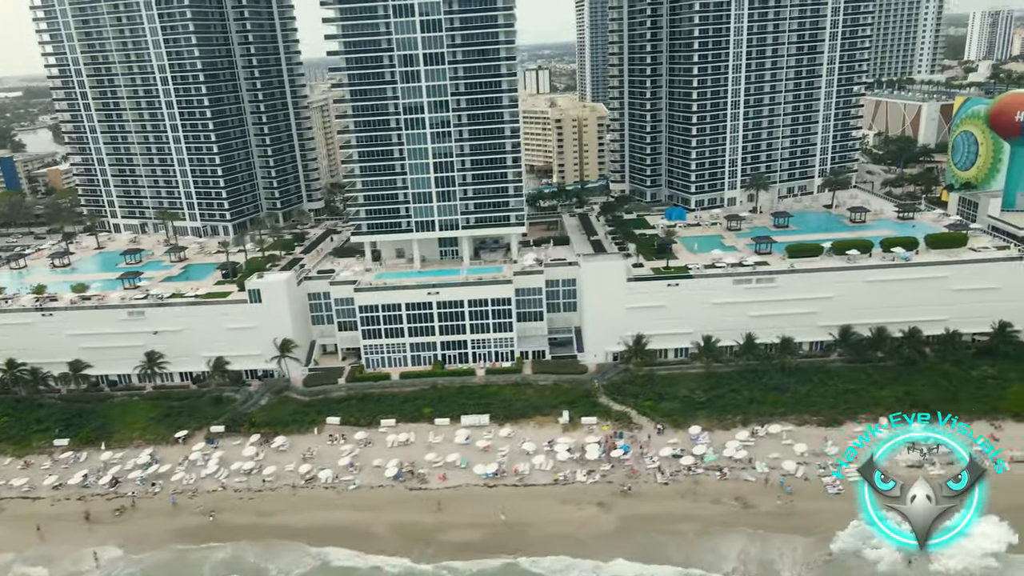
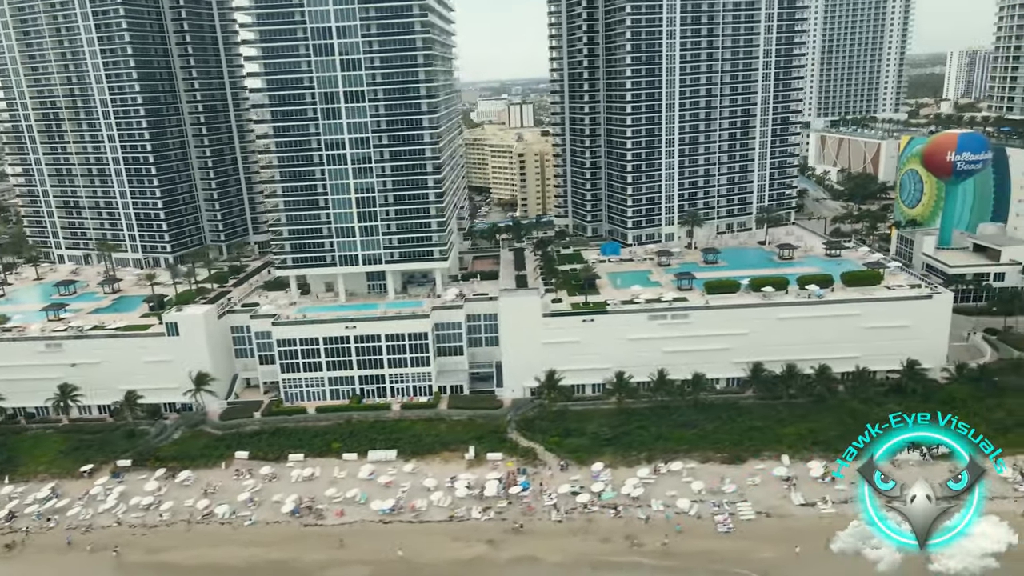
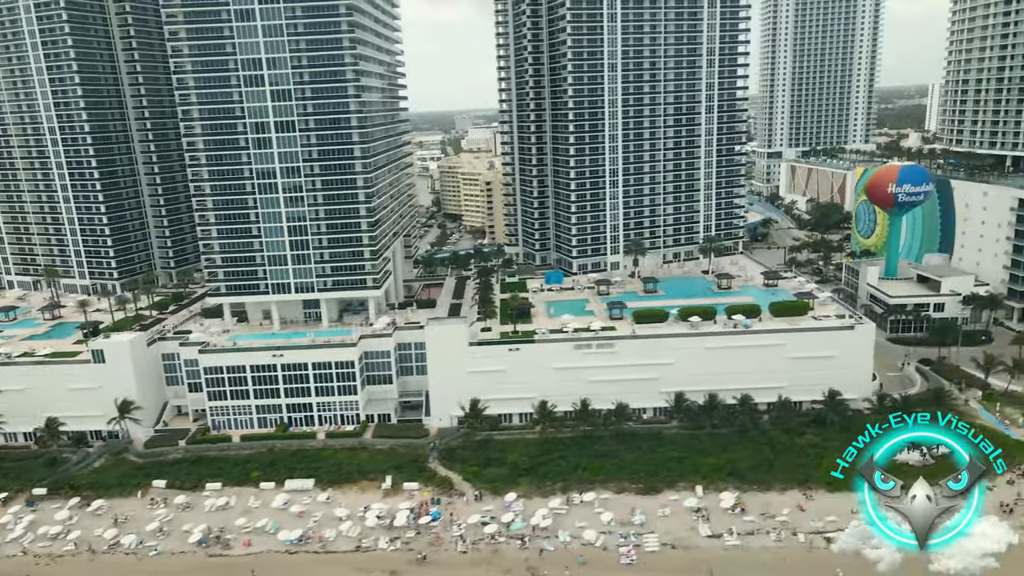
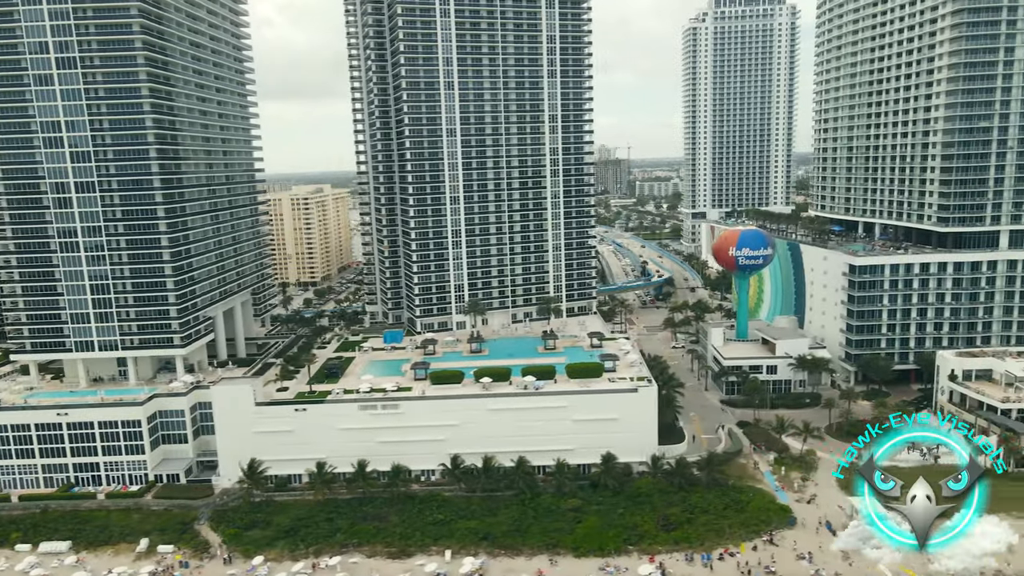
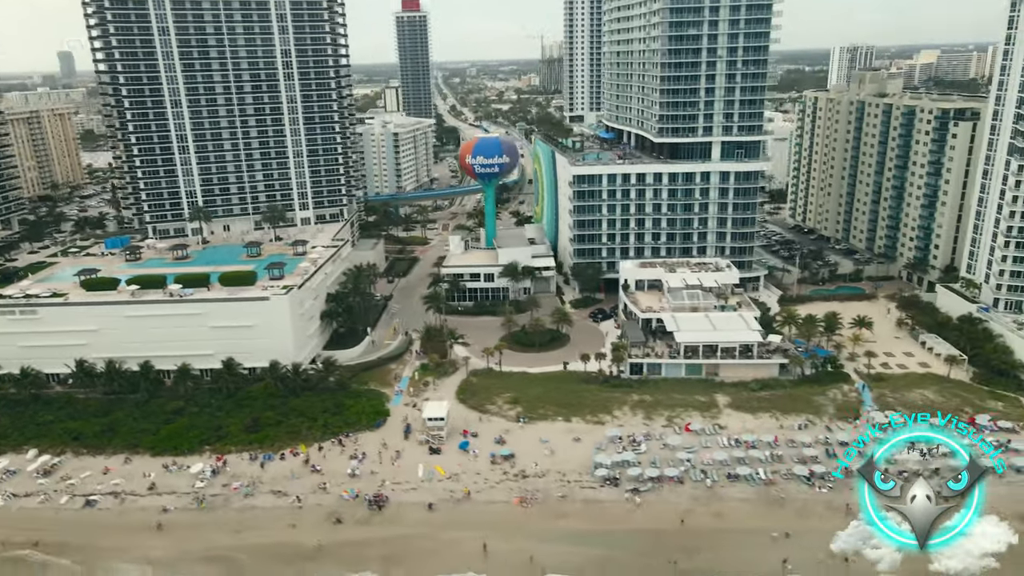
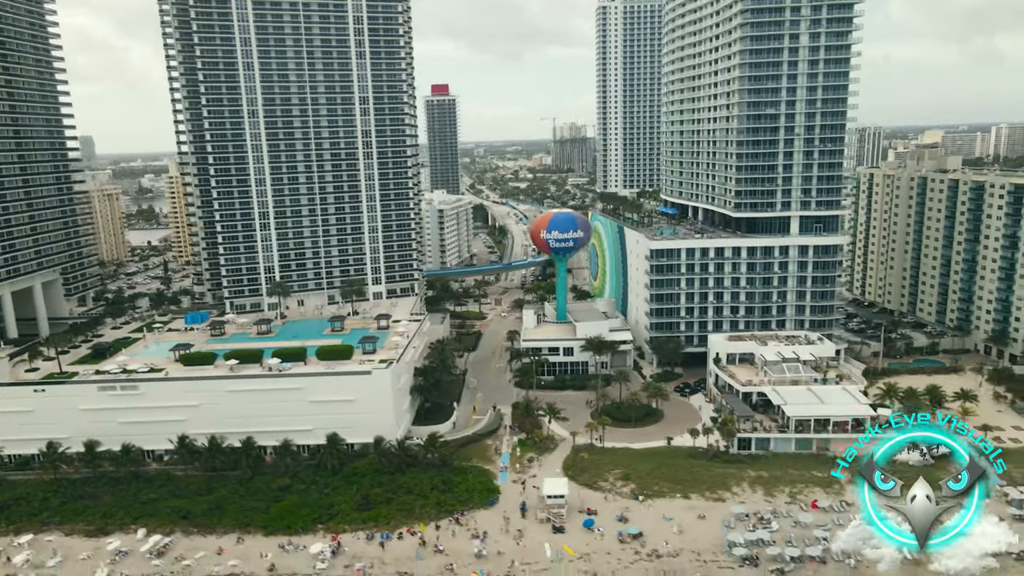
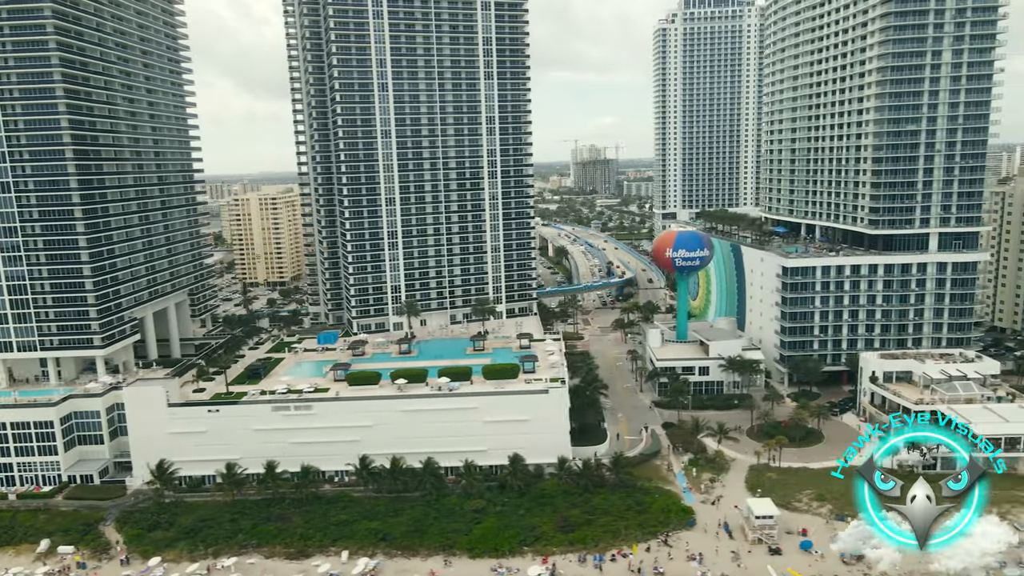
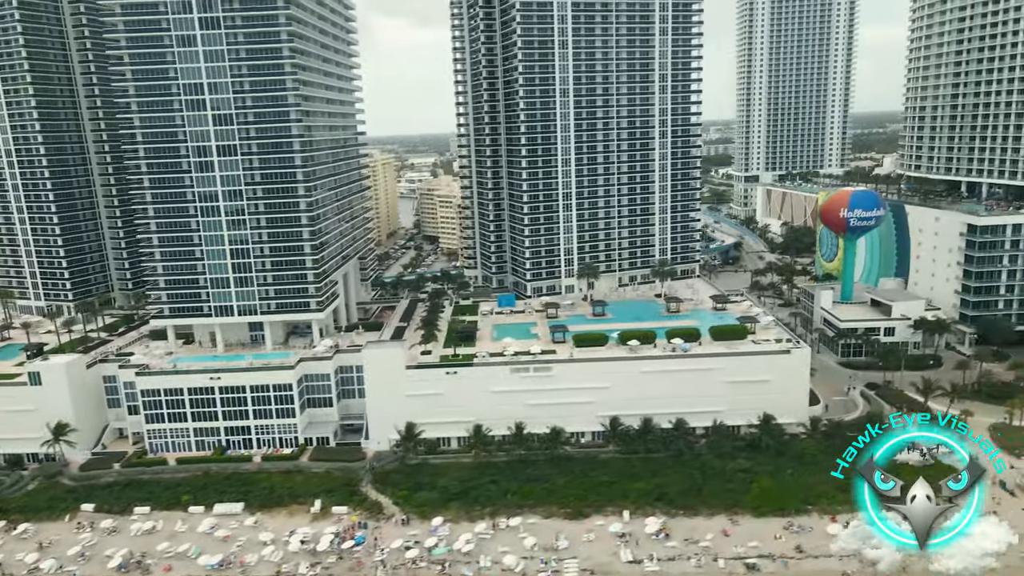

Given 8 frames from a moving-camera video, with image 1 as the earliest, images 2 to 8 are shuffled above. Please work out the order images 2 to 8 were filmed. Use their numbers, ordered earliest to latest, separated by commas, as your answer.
2, 3, 8, 4, 7, 6, 5
